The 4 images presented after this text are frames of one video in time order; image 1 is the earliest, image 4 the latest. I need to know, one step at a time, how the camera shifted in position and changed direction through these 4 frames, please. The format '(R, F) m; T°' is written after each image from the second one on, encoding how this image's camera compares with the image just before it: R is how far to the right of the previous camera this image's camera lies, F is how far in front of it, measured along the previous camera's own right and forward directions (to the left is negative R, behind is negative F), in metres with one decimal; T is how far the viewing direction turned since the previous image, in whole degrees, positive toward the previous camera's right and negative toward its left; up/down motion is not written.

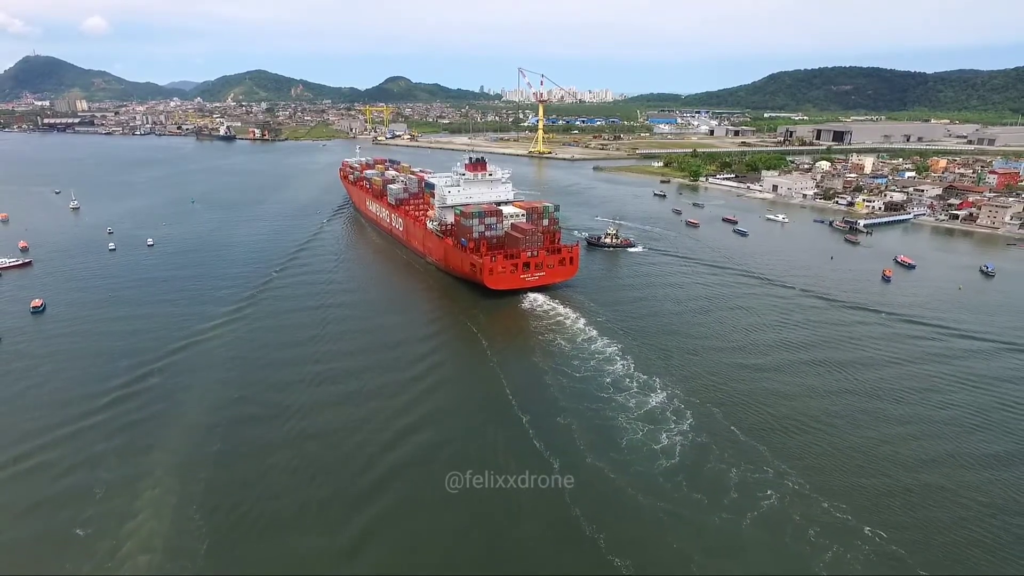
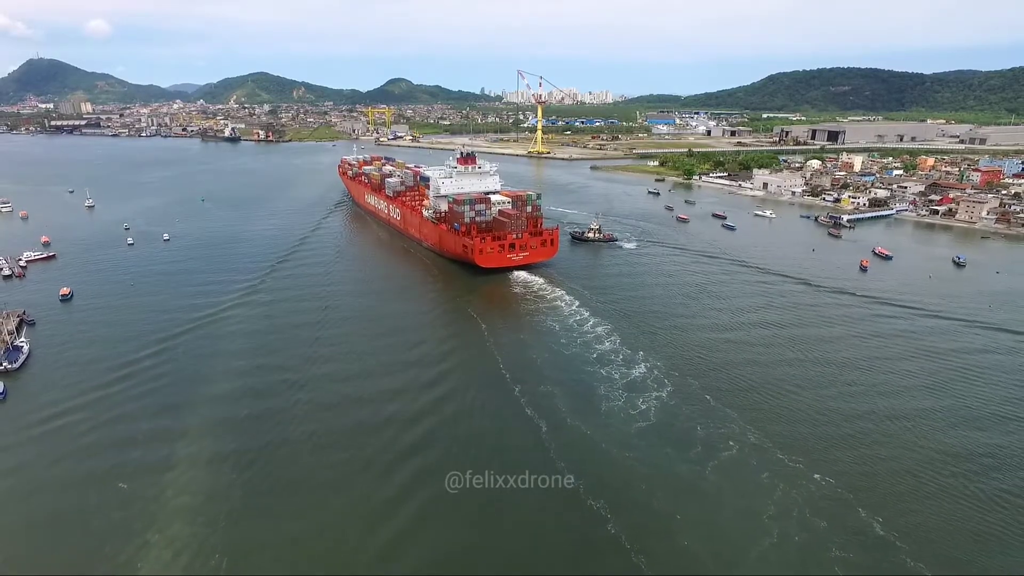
(+0.2, -1.6) m; 0°
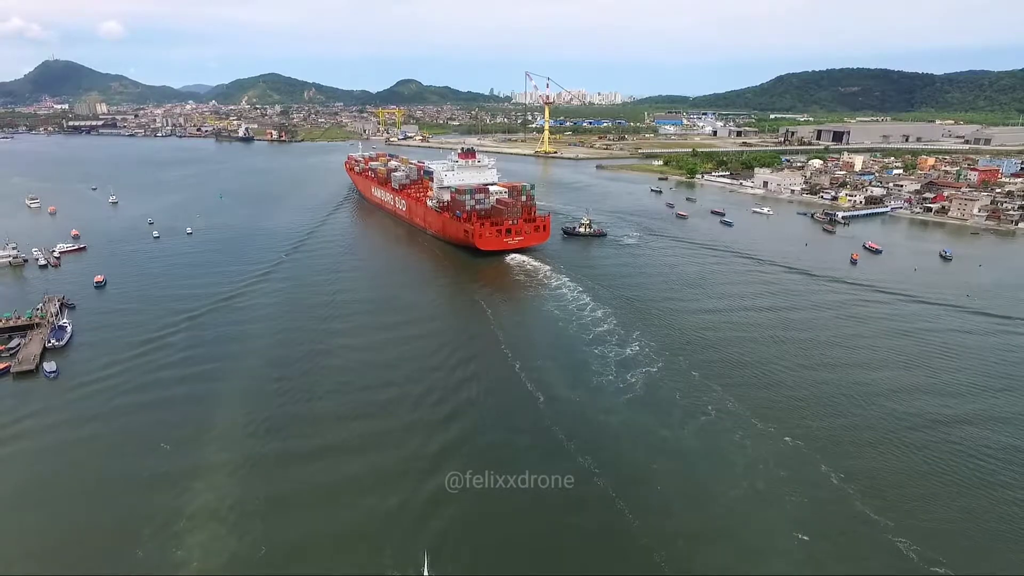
(+0.2, -1.5) m; -1°
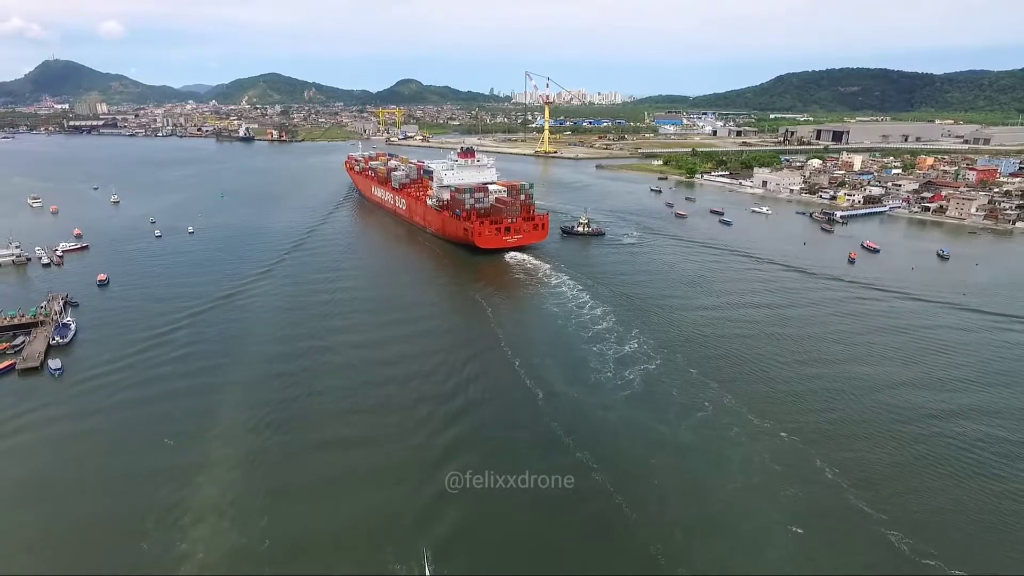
(0.0, -0.2) m; 0°
